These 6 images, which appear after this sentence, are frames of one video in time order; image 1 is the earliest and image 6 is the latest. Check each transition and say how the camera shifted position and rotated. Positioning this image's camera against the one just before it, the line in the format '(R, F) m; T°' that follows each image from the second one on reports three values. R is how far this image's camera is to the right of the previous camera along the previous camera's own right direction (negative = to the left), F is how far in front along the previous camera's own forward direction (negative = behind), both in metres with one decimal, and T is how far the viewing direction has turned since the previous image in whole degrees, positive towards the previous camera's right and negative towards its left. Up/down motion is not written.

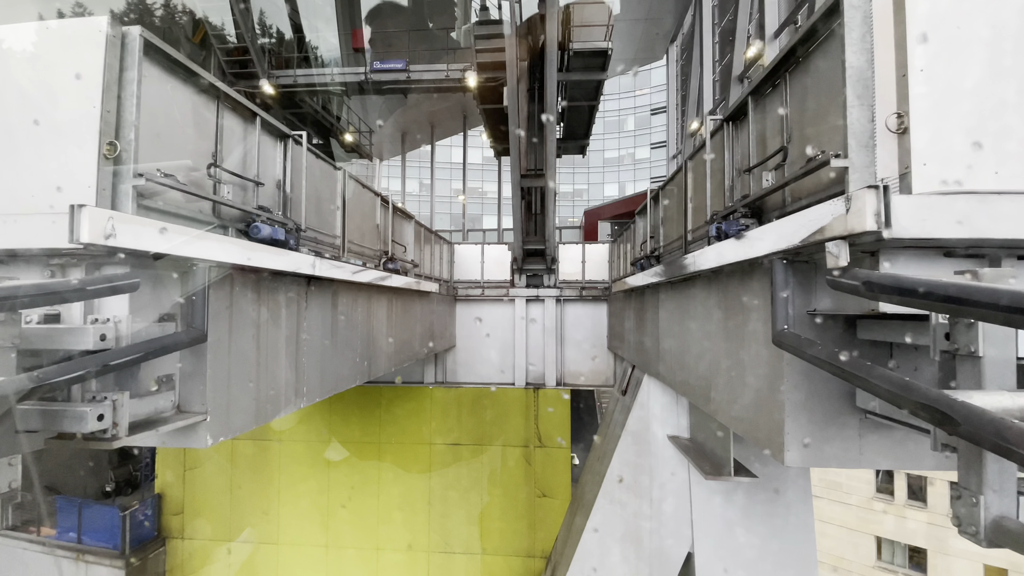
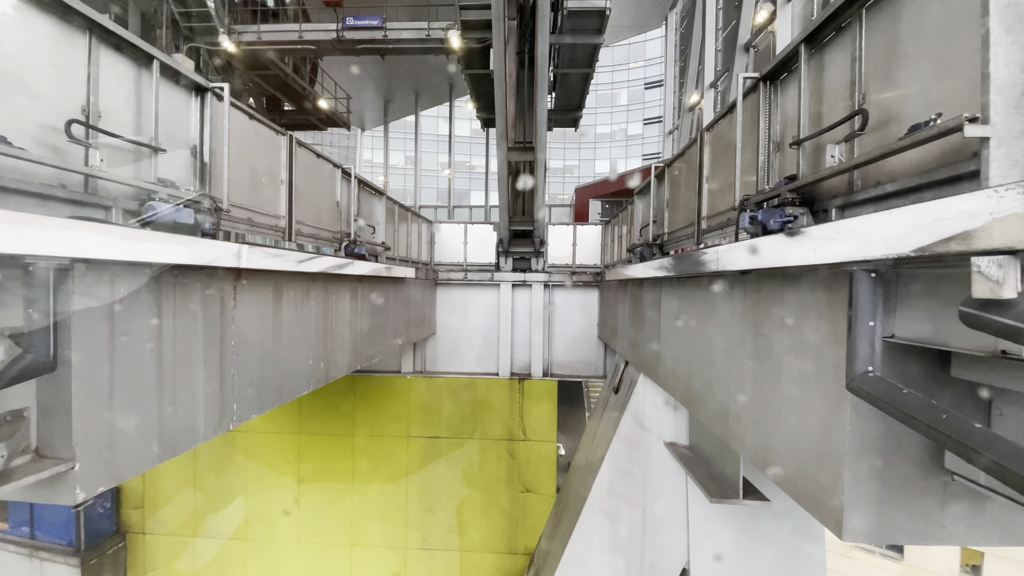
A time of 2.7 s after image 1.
(+0.1, +0.7) m; +1°
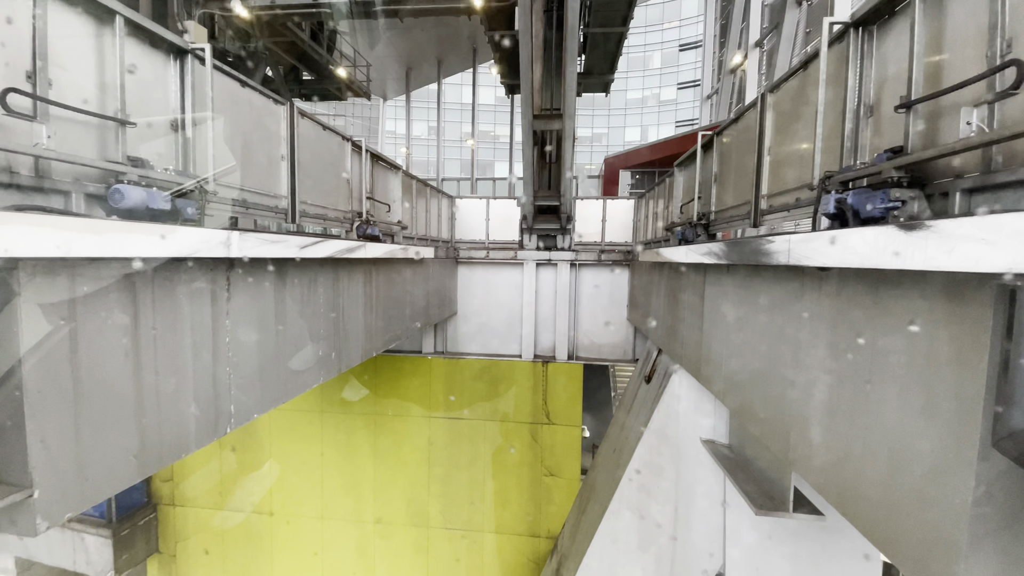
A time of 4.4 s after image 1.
(0.0, +0.4) m; -3°
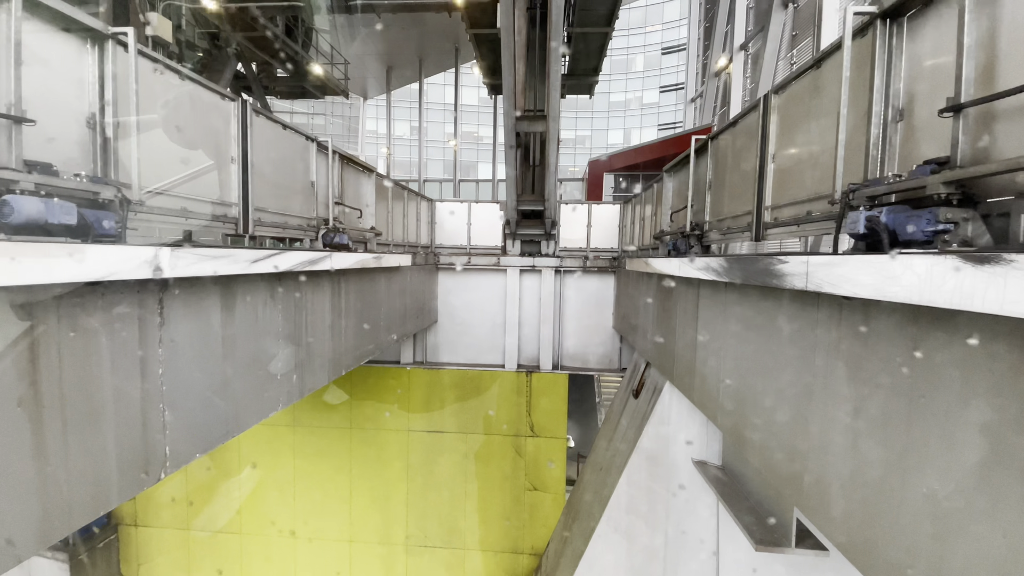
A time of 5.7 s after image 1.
(0.0, +0.3) m; +2°
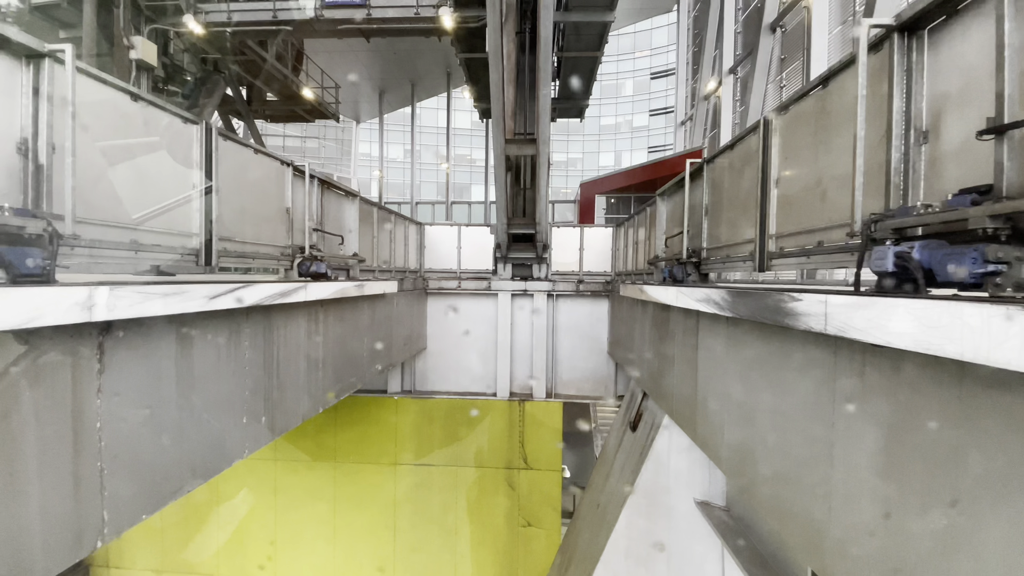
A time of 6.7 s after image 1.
(+0.1, +0.2) m; +1°
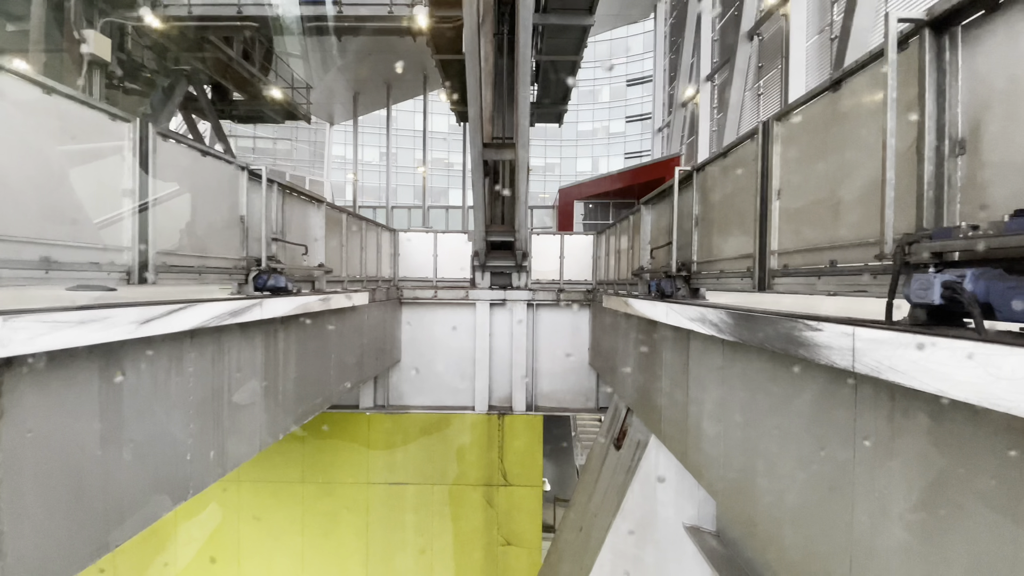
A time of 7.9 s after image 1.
(0.0, +0.3) m; +3°
